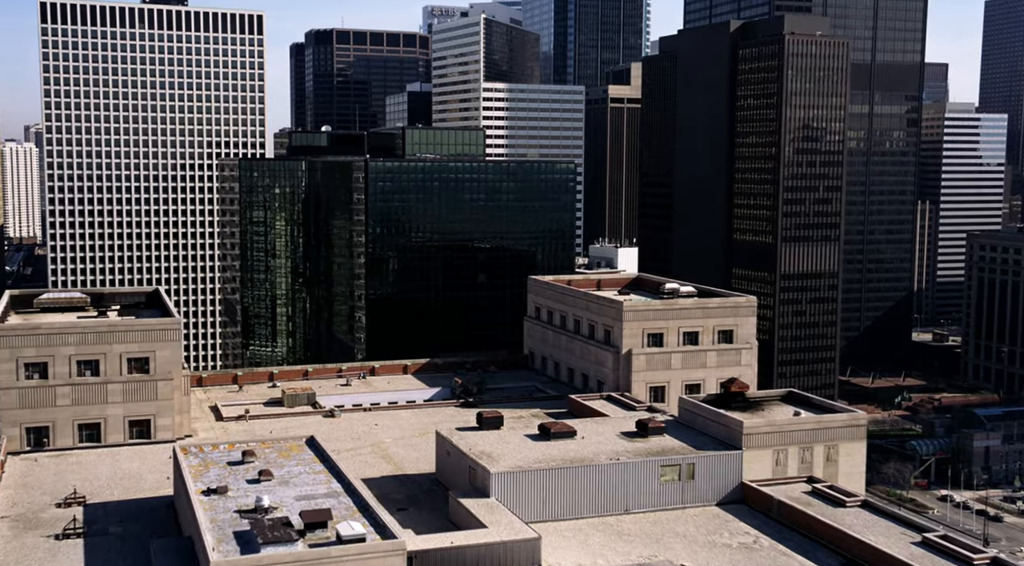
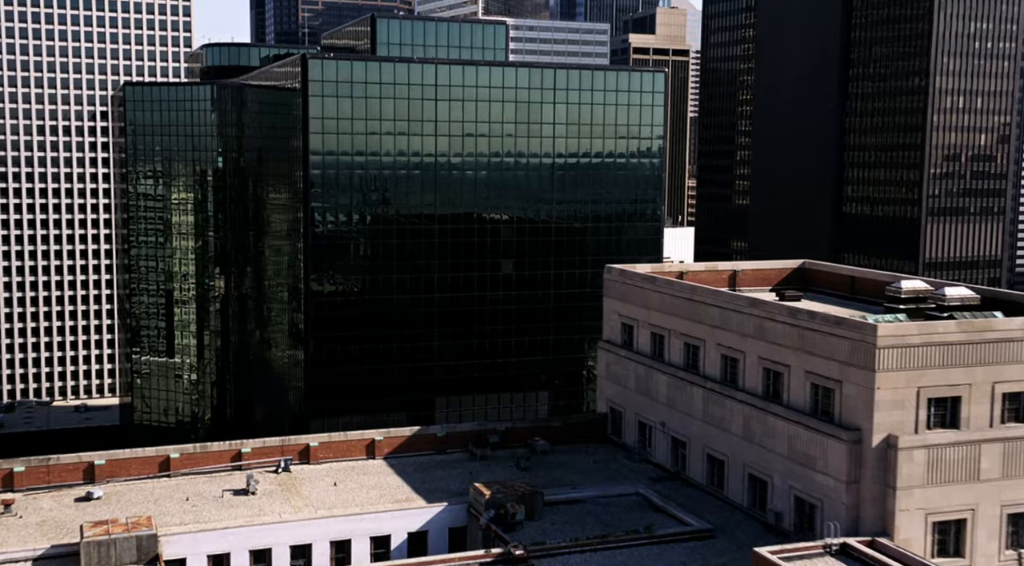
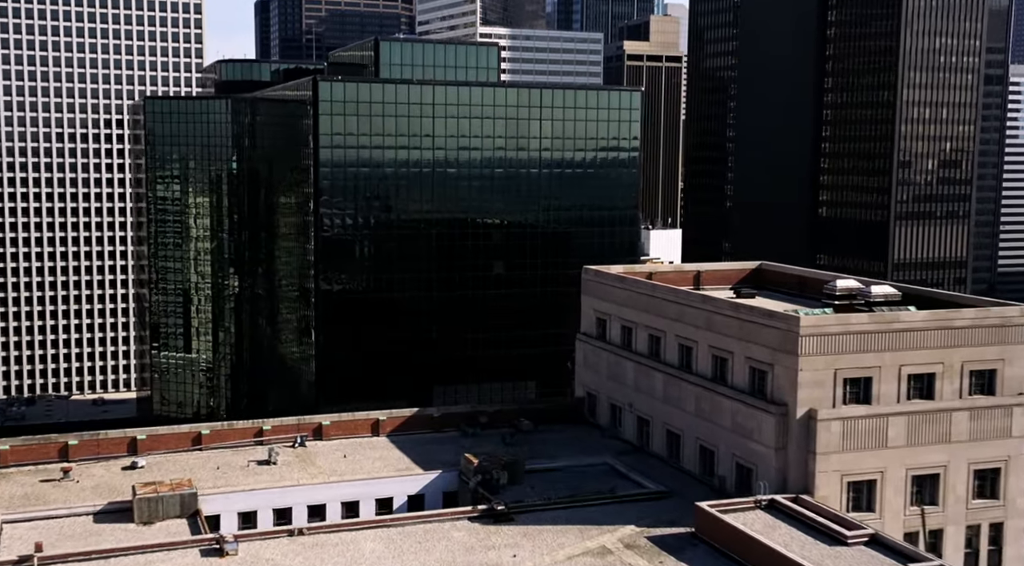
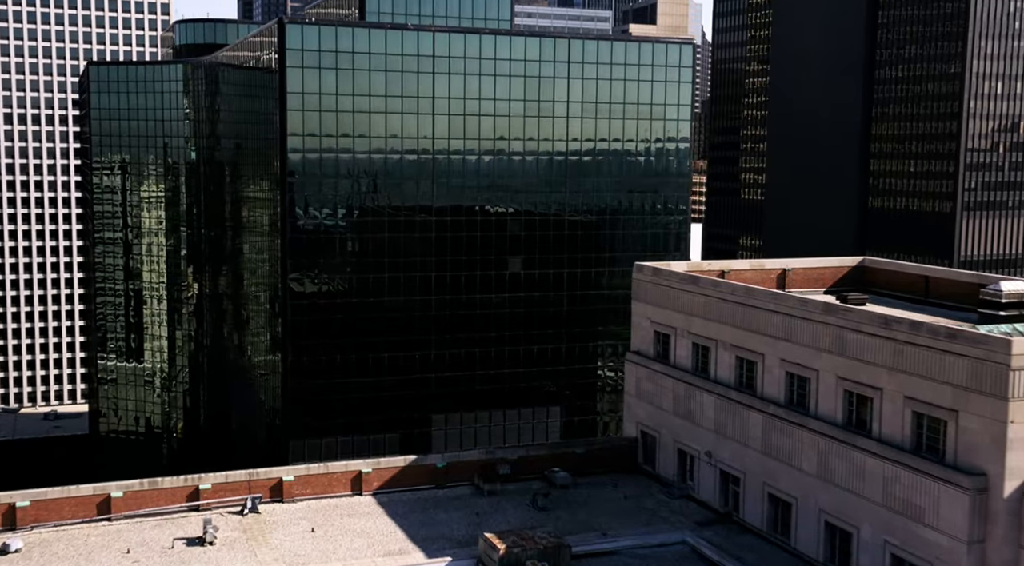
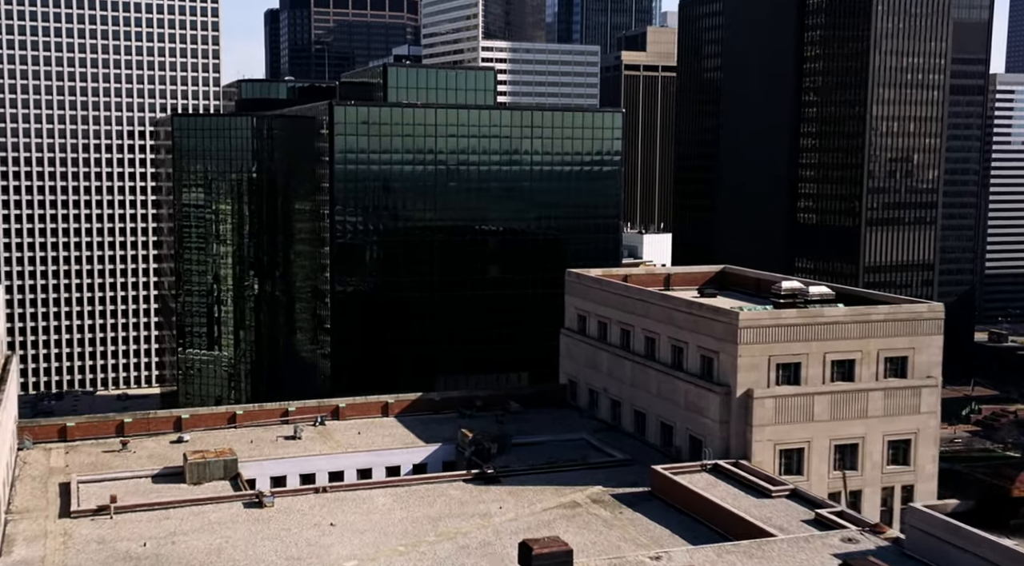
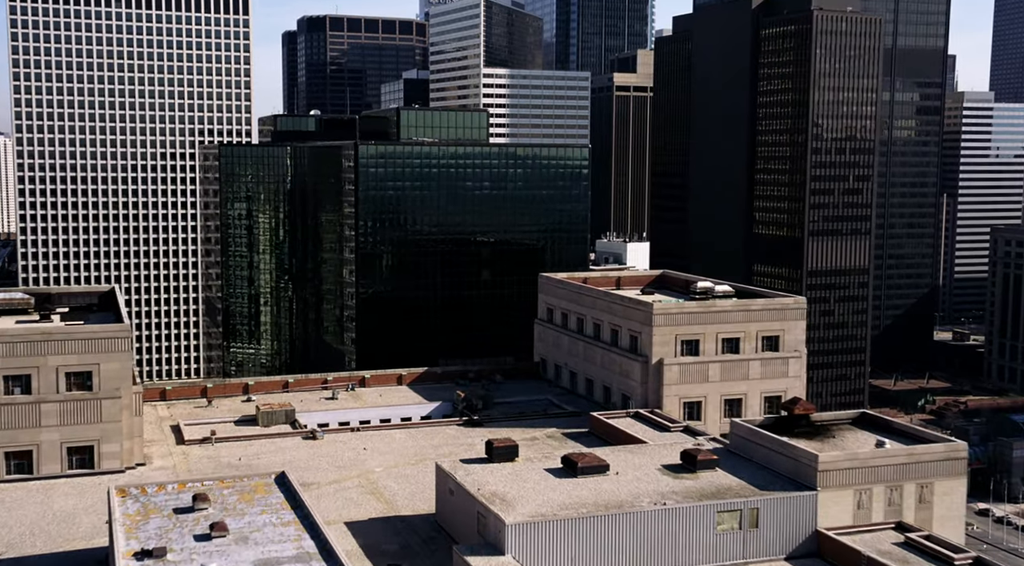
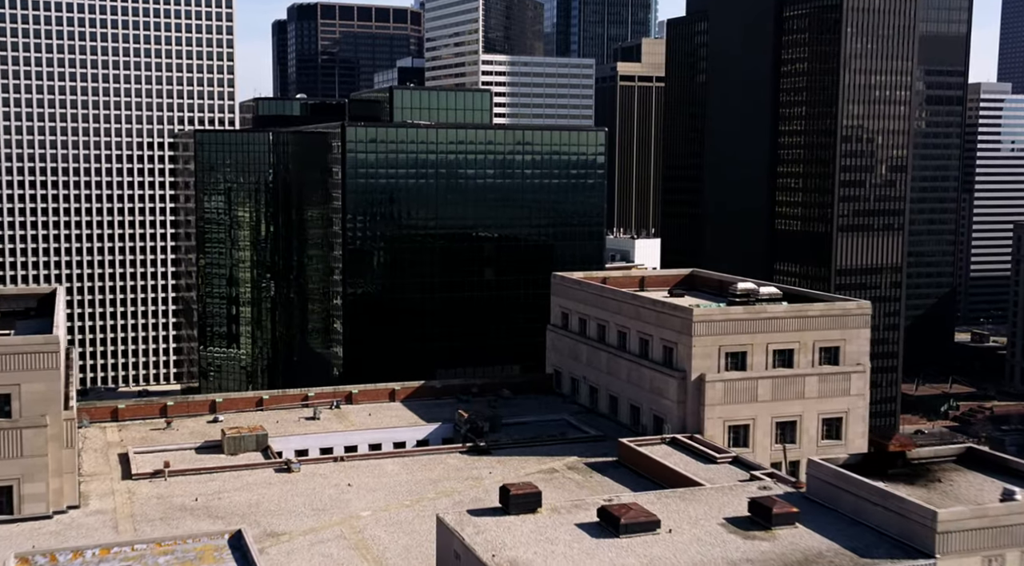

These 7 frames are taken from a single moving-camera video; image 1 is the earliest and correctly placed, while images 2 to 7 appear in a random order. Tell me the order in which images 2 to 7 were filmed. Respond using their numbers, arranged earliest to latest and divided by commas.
6, 7, 5, 3, 2, 4
